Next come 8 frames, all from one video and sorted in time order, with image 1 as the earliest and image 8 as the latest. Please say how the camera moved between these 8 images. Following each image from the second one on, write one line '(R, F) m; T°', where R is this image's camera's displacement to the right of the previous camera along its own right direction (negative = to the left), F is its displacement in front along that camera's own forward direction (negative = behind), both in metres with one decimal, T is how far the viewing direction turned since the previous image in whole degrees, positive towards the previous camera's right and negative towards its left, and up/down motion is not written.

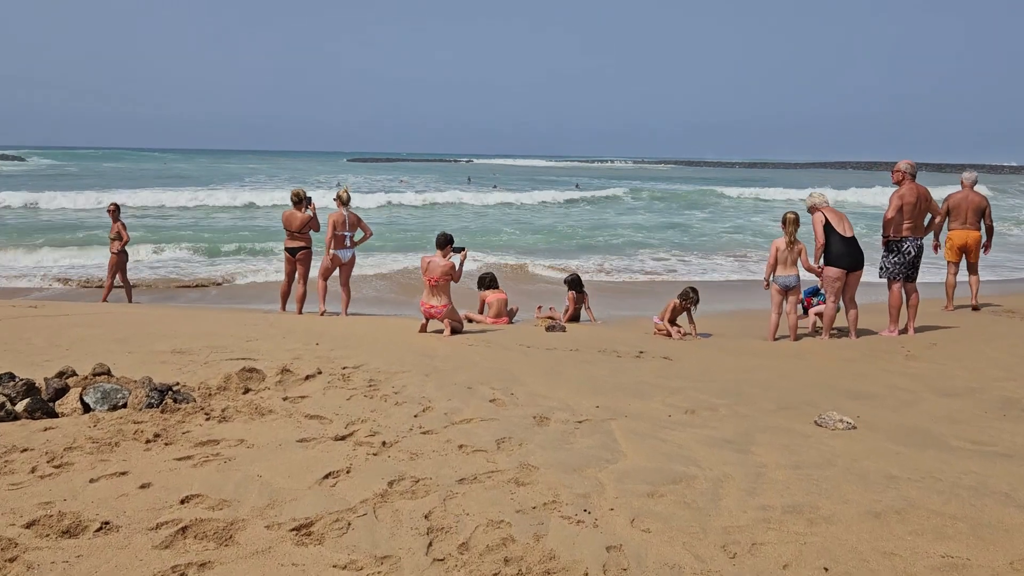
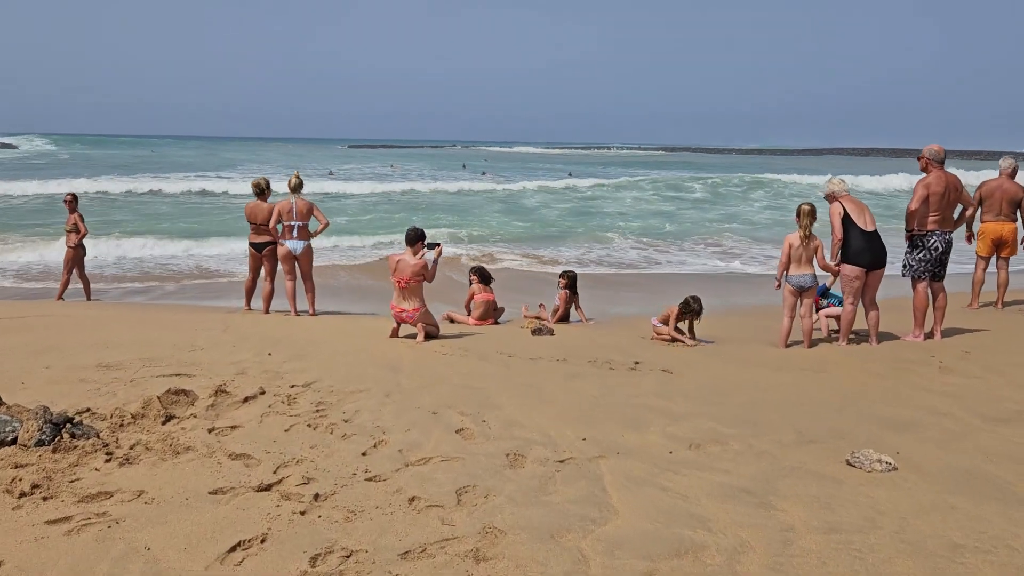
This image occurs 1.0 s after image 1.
(+0.1, +0.7) m; 0°
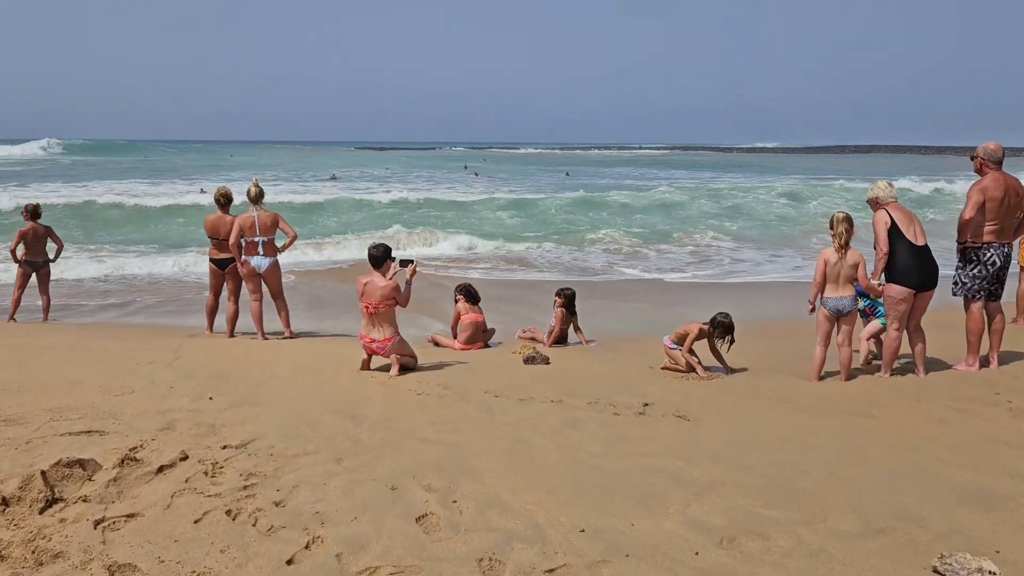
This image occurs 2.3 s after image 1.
(+0.1, +0.8) m; 0°
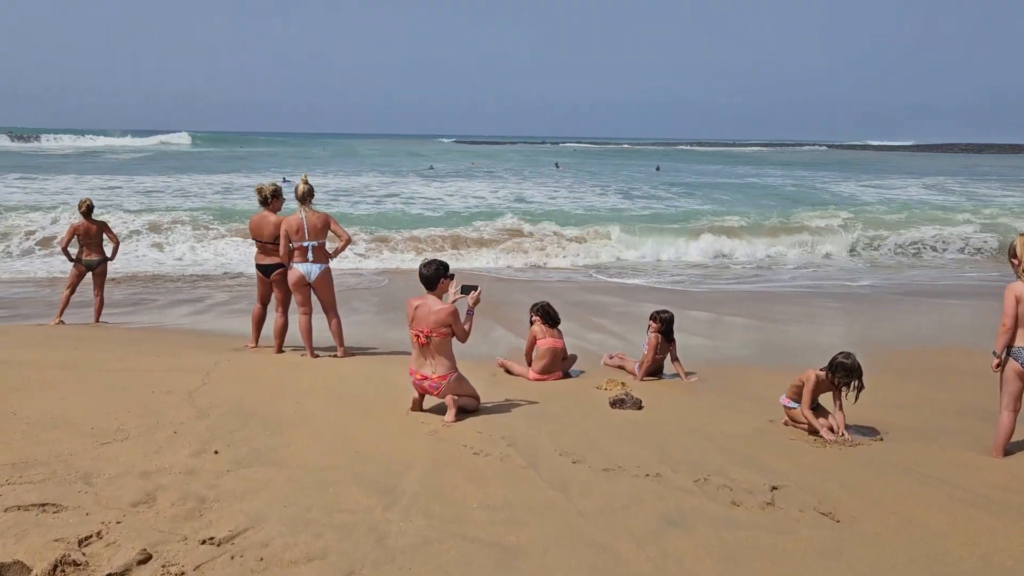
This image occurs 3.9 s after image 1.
(0.0, +1.0) m; -6°
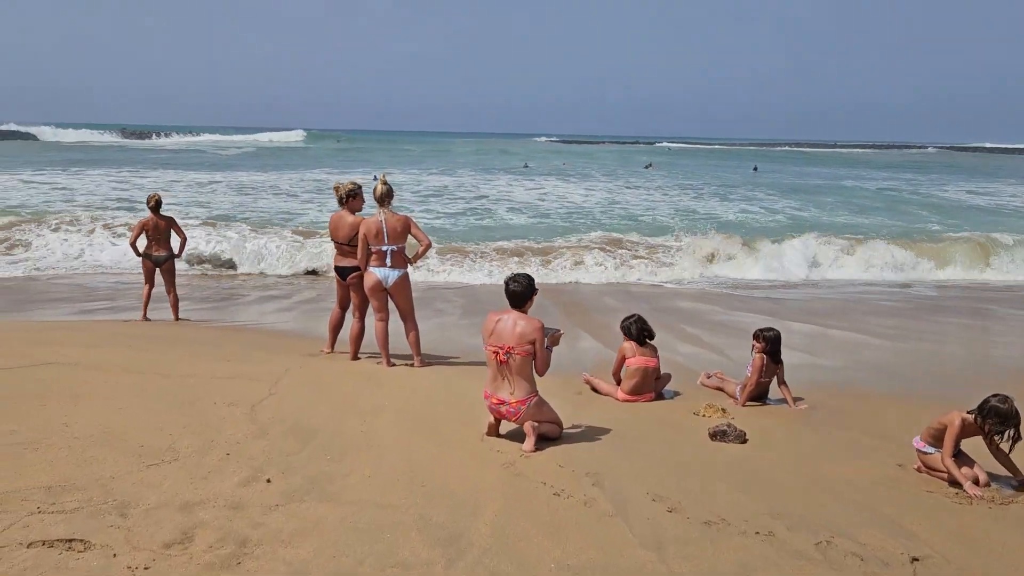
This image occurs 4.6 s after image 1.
(0.0, +0.4) m; -6°
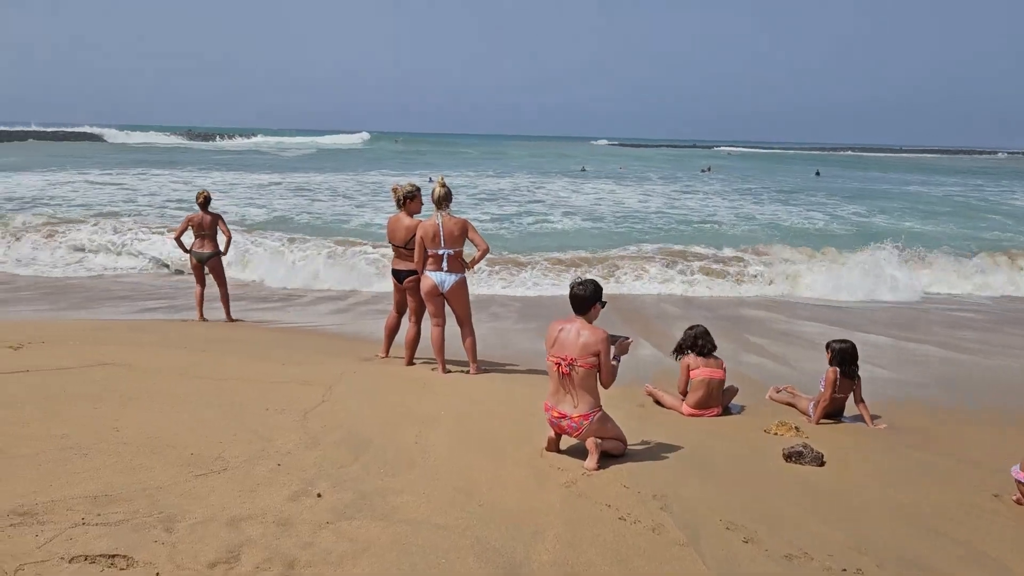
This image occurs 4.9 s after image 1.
(0.0, +0.2) m; -4°
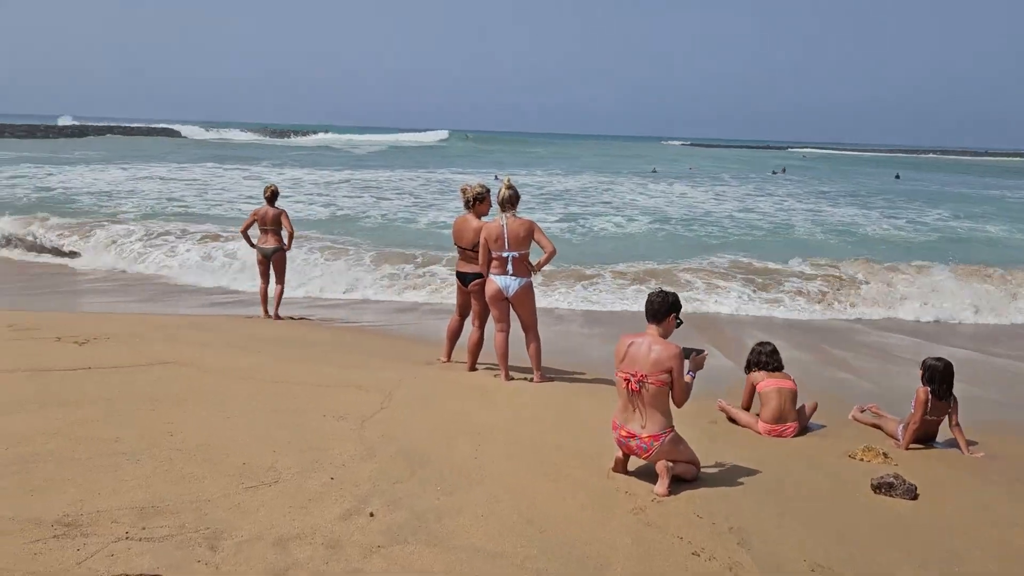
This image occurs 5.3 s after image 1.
(0.0, +0.2) m; -4°
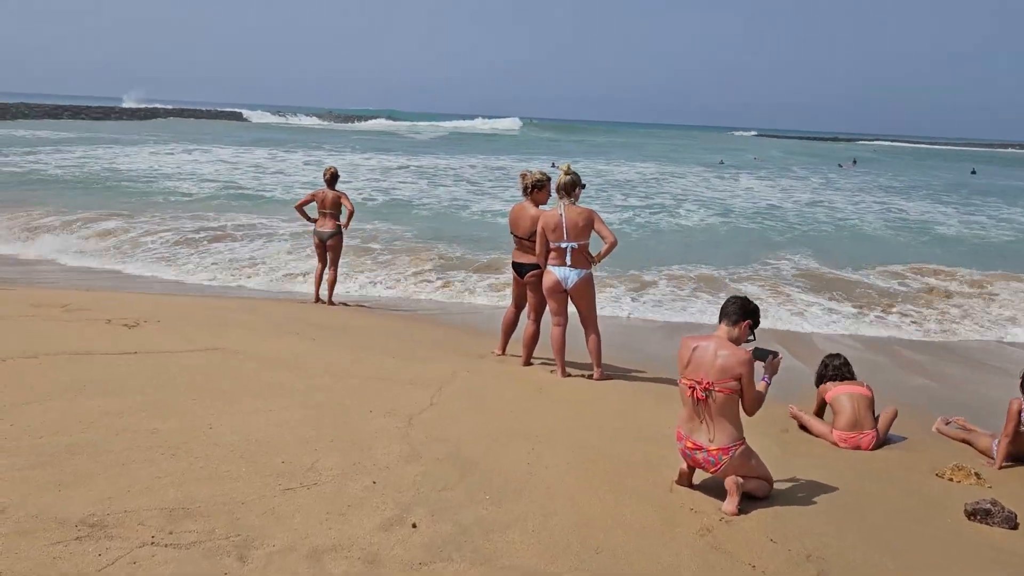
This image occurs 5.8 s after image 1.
(0.0, +0.2) m; -4°
